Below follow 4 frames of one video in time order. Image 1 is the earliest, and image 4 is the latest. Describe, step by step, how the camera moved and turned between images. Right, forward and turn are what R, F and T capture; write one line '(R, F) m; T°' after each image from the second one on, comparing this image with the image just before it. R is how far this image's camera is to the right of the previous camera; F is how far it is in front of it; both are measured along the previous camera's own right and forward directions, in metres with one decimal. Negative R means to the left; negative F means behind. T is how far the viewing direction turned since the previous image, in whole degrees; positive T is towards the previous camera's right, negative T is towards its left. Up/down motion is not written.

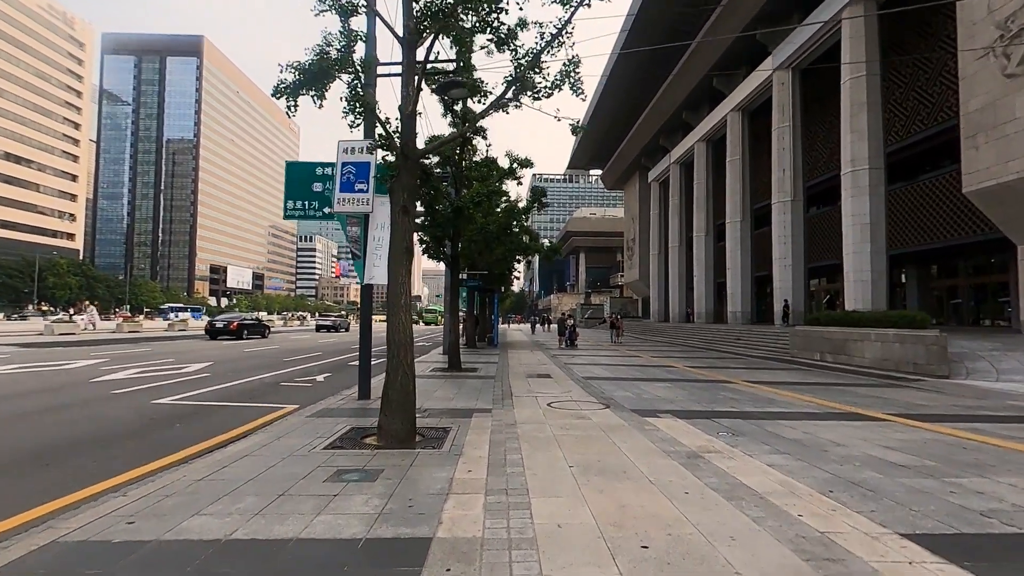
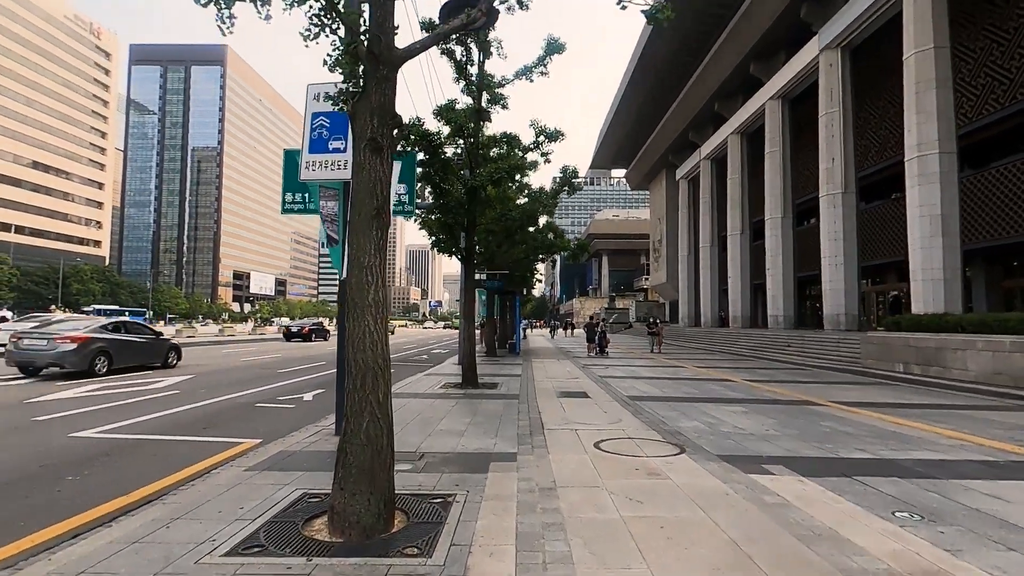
(-0.1, +2.5) m; -2°
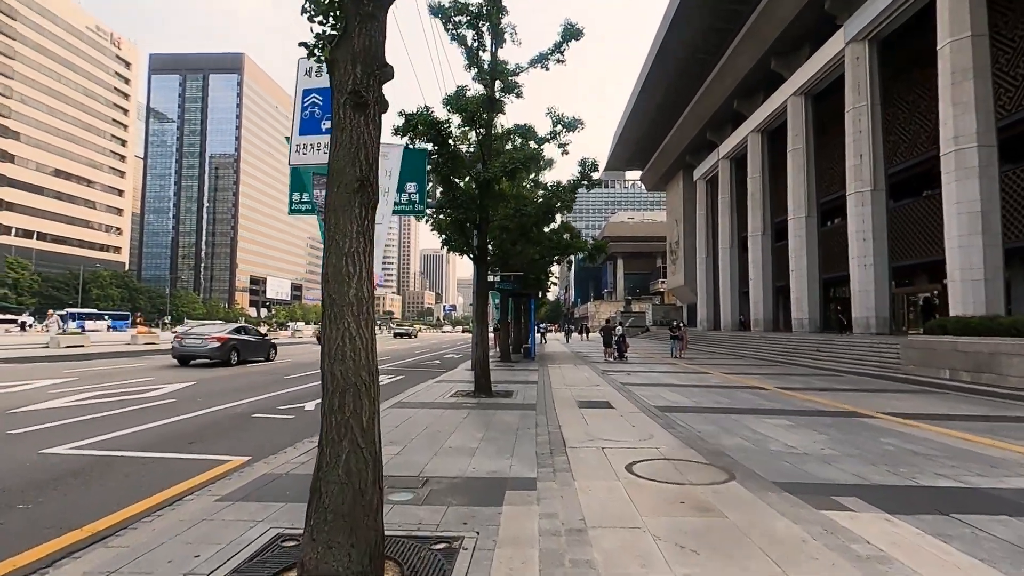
(0.0, +0.8) m; -1°
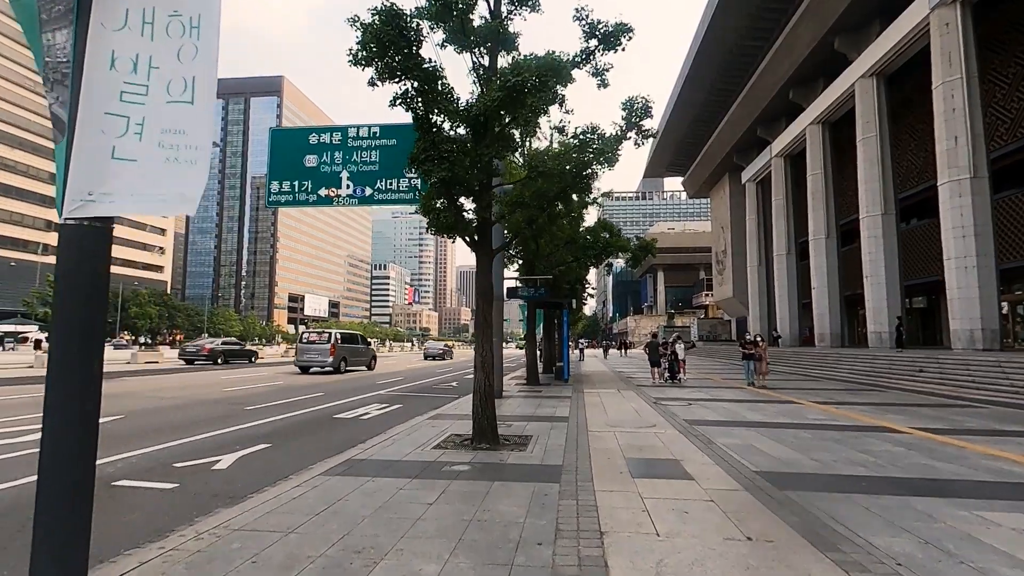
(+0.3, +3.7) m; -4°
